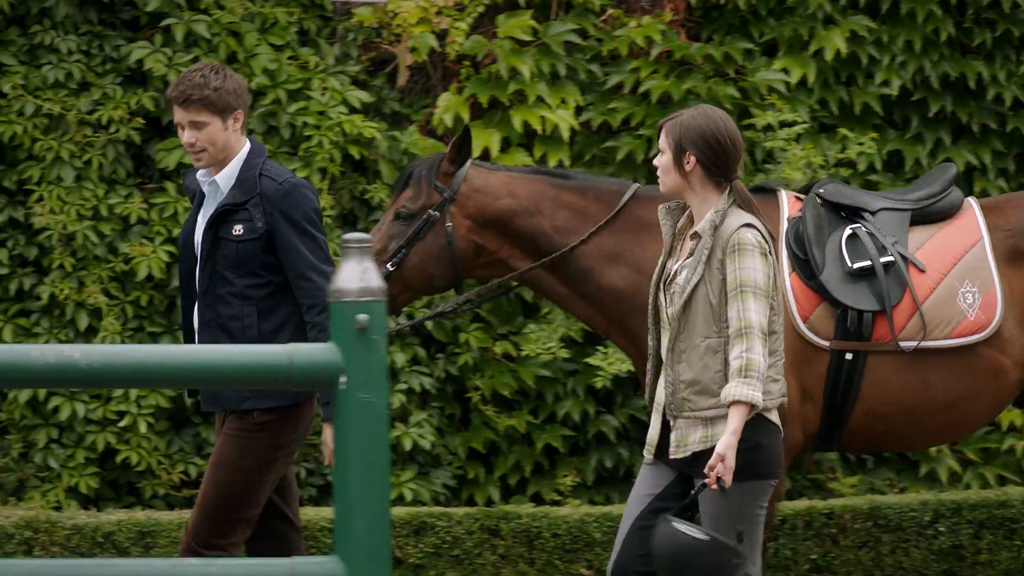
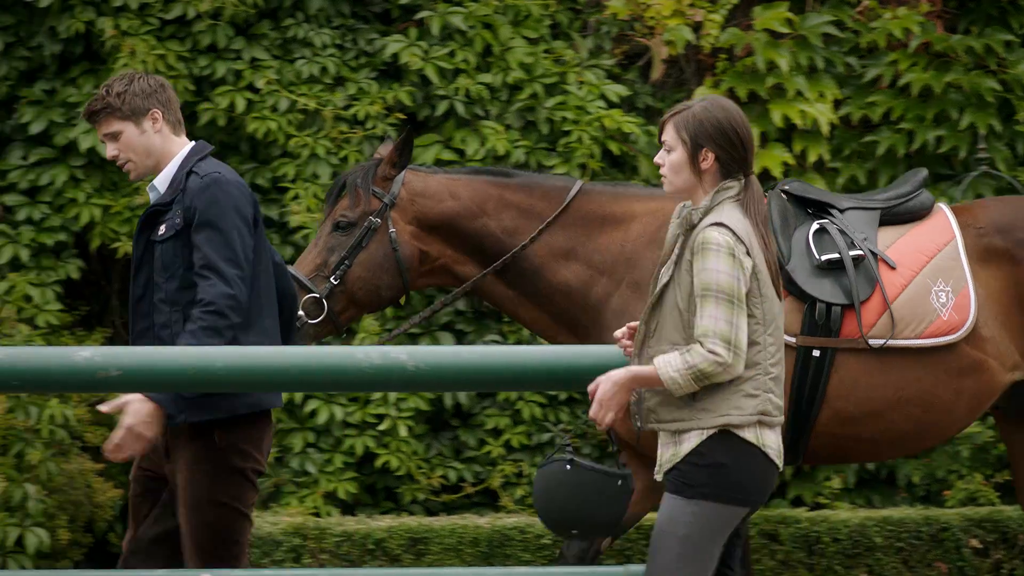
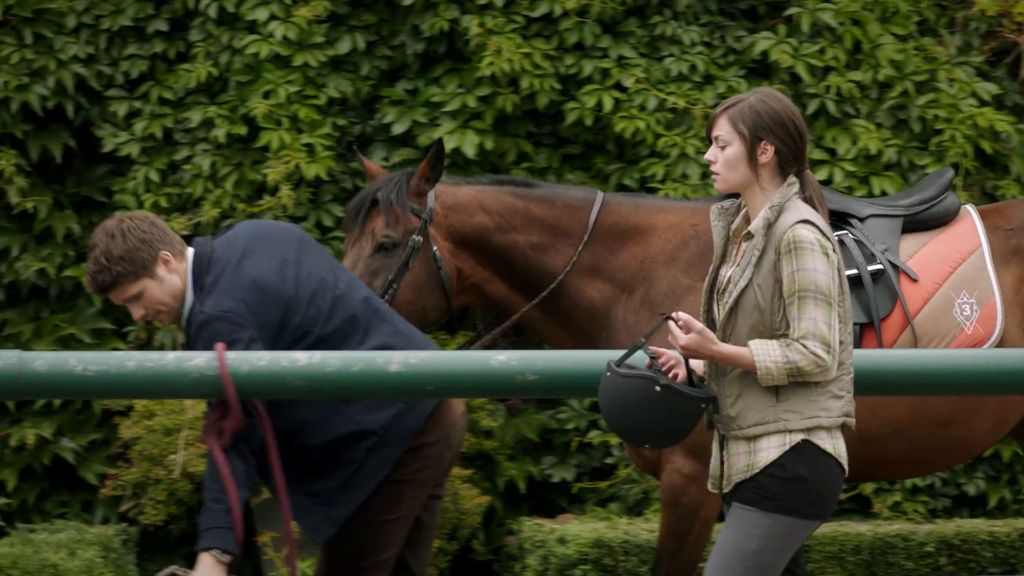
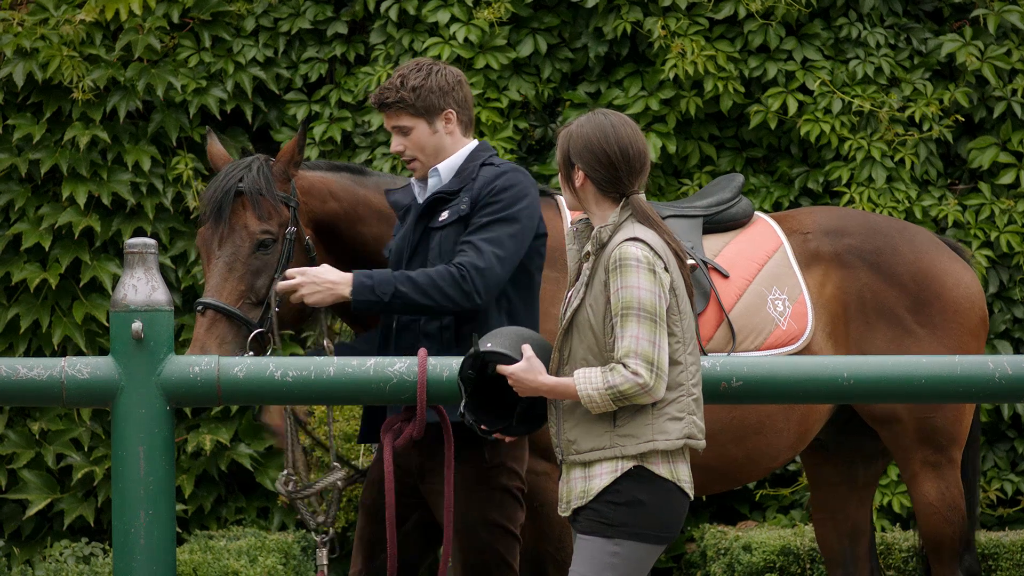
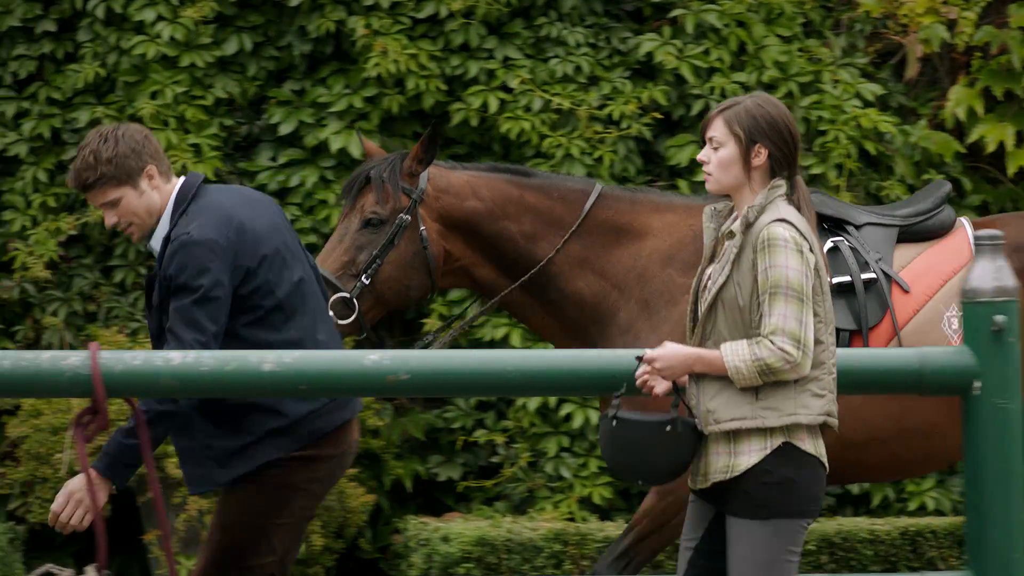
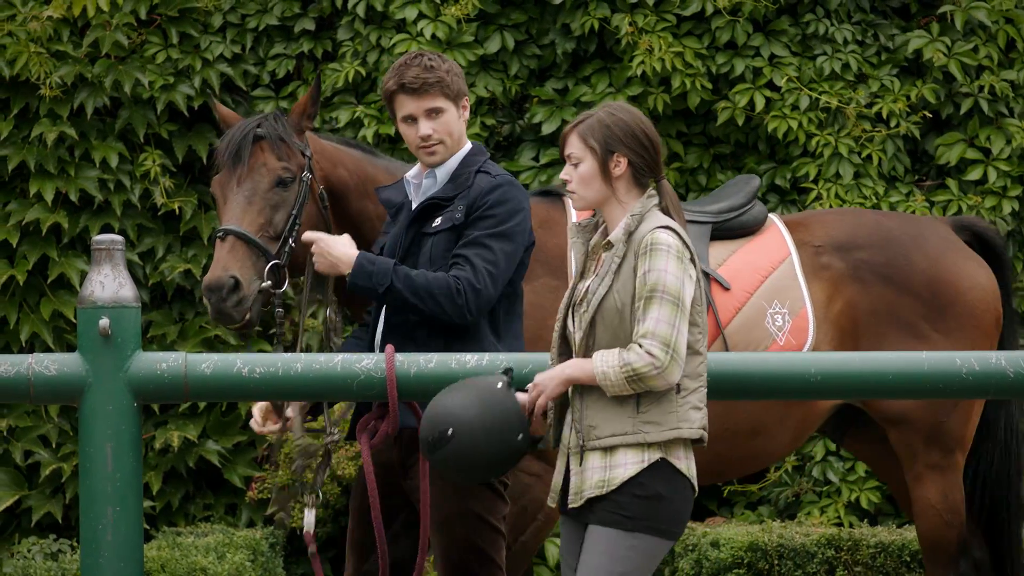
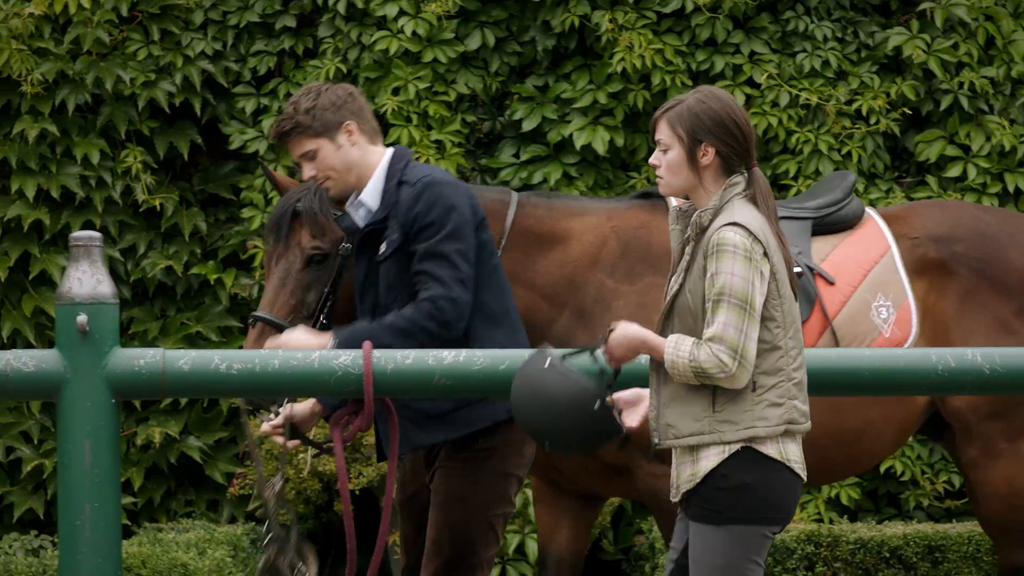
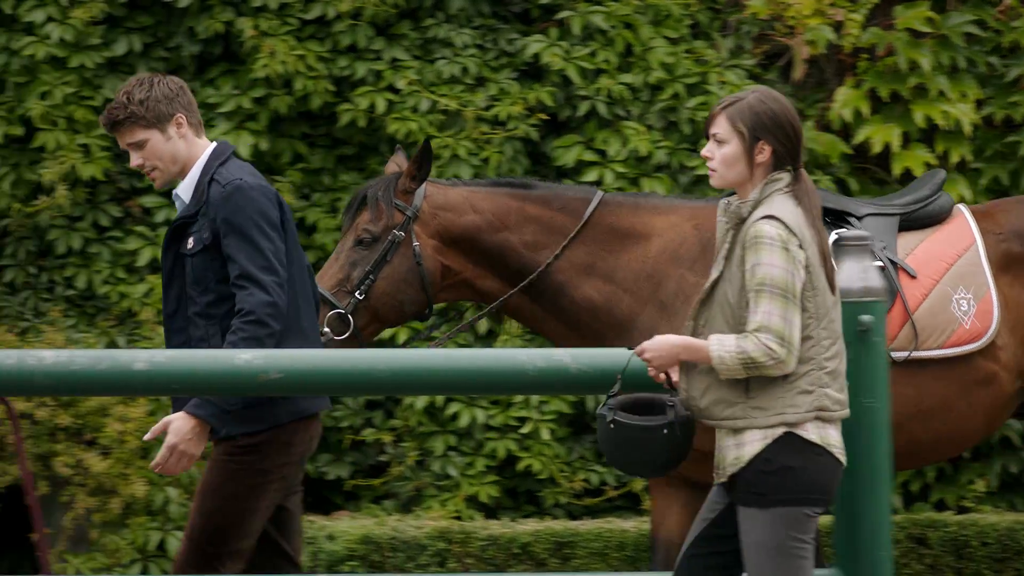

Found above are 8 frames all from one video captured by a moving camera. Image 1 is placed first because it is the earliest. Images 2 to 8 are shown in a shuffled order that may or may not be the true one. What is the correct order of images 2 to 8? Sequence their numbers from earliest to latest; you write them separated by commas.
2, 8, 5, 3, 7, 6, 4
